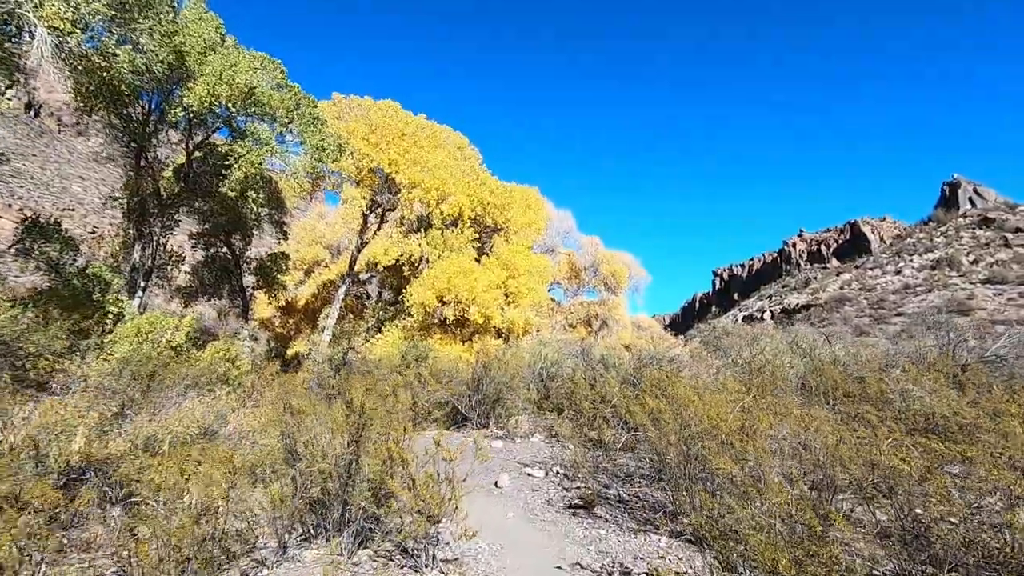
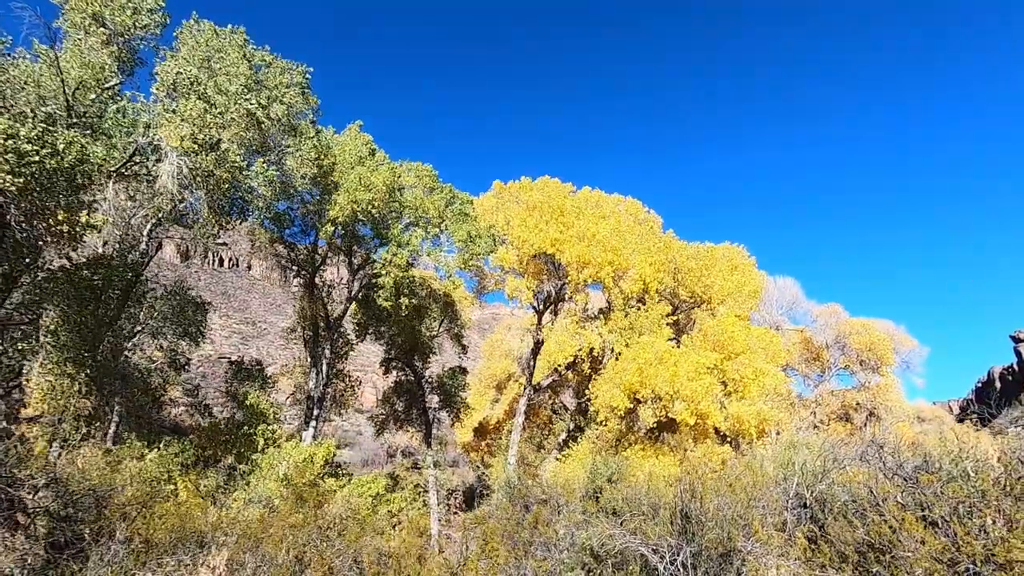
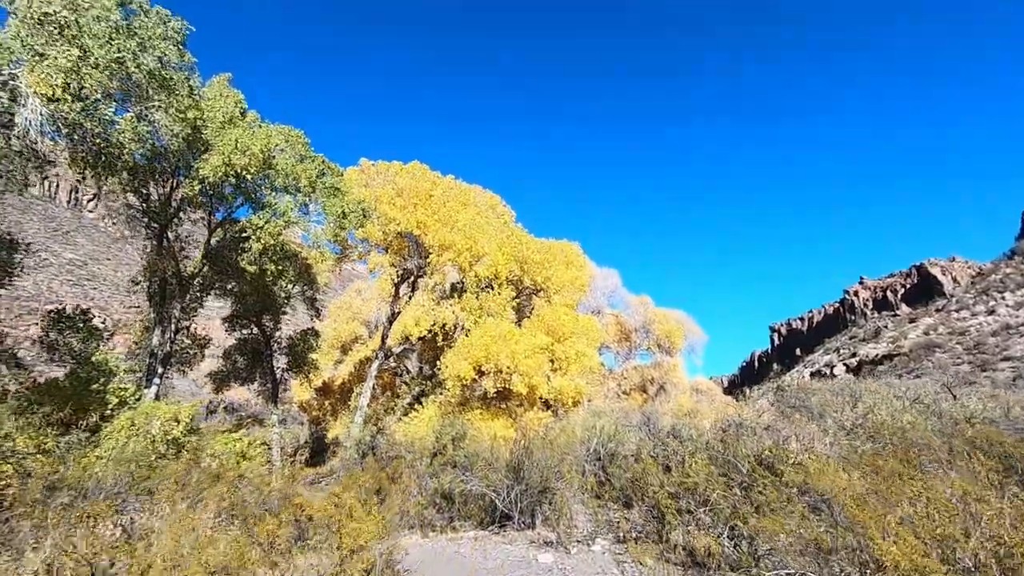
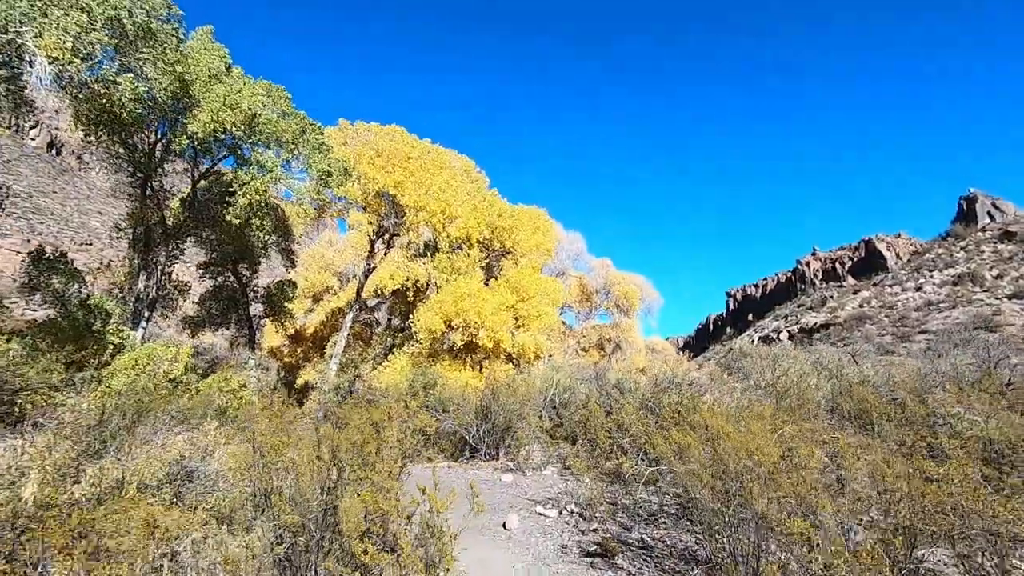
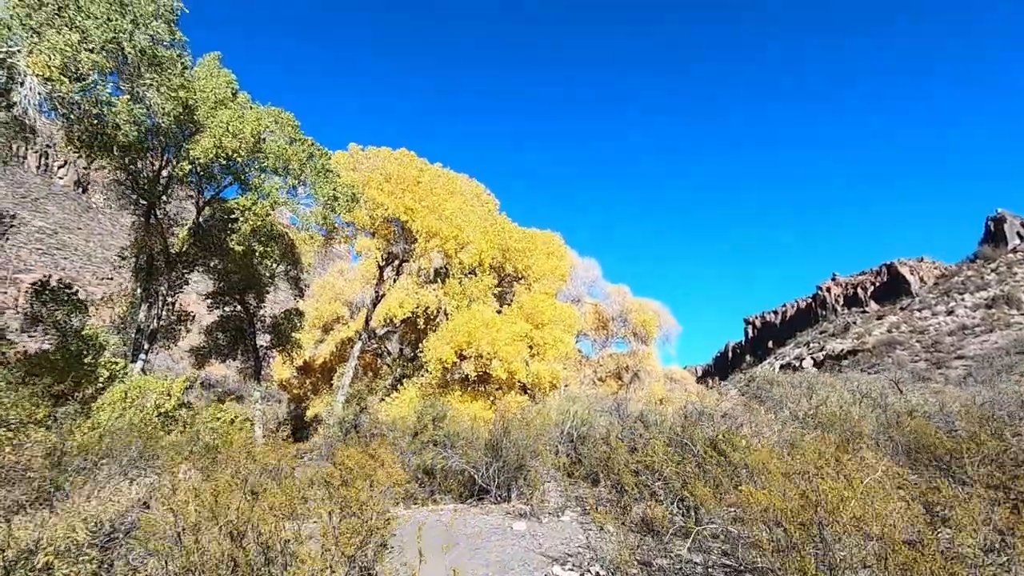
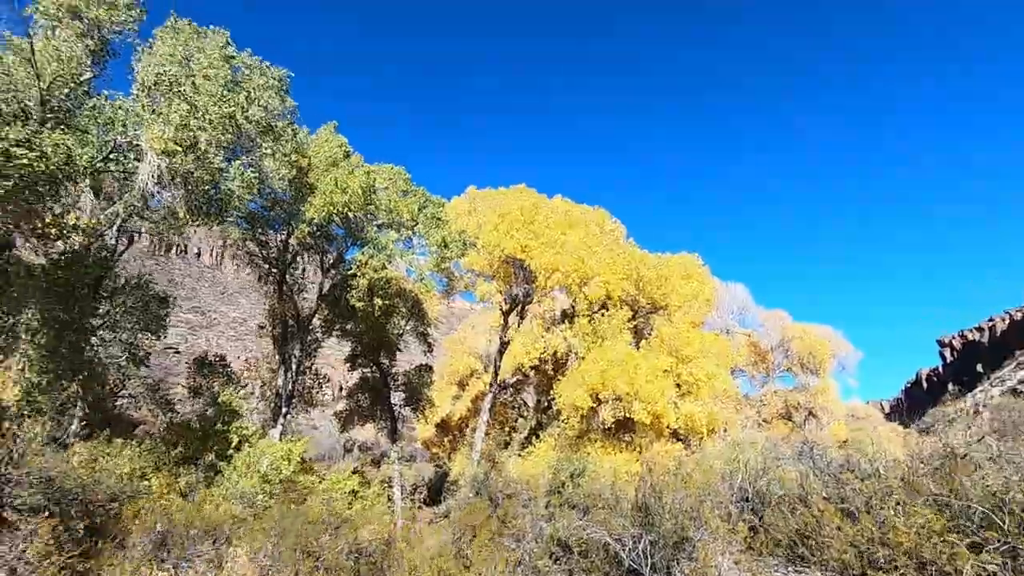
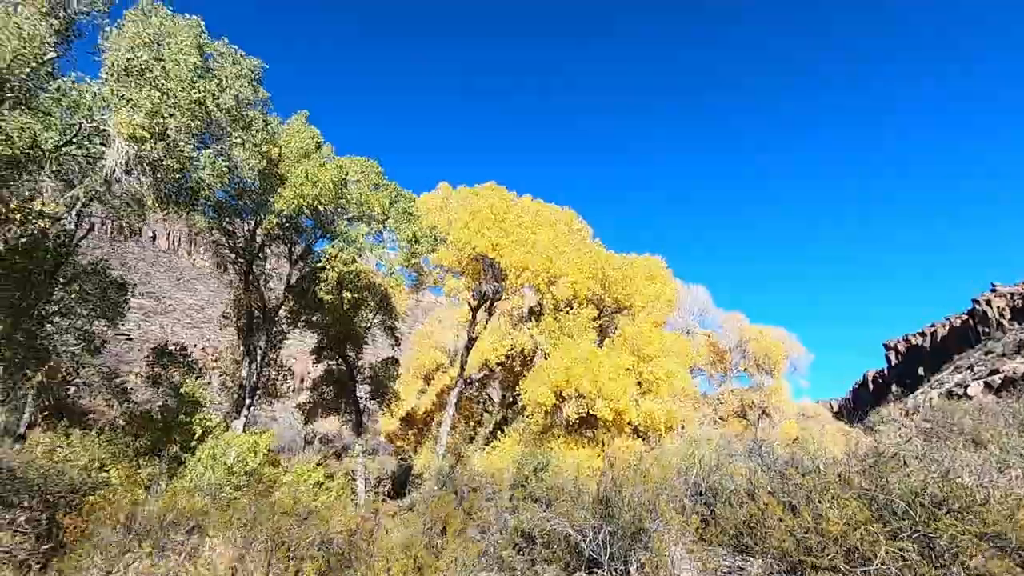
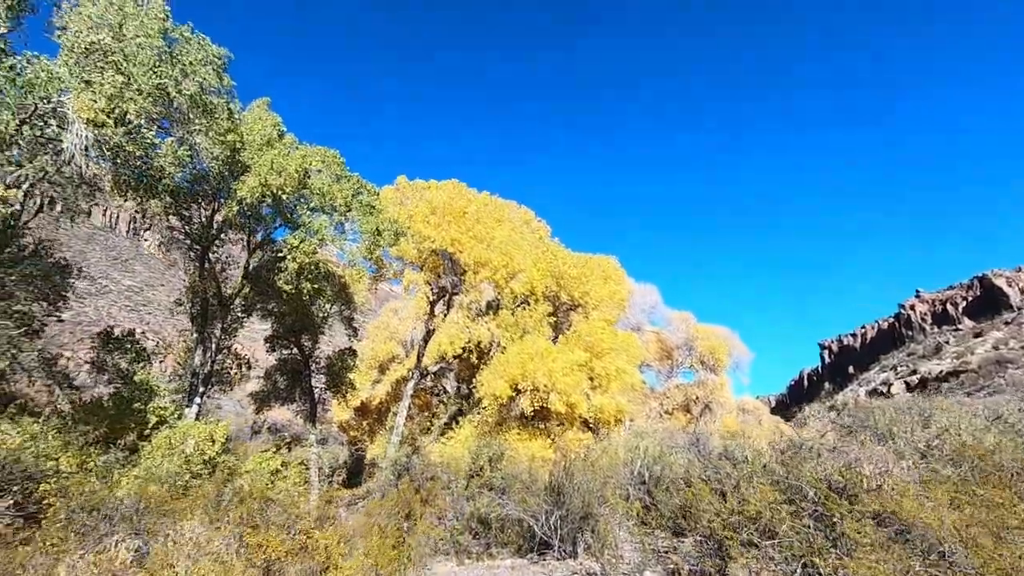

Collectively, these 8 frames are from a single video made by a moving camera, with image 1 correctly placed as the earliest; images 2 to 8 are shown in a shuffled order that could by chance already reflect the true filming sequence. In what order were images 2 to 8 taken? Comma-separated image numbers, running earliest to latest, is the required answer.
4, 5, 3, 8, 7, 6, 2
